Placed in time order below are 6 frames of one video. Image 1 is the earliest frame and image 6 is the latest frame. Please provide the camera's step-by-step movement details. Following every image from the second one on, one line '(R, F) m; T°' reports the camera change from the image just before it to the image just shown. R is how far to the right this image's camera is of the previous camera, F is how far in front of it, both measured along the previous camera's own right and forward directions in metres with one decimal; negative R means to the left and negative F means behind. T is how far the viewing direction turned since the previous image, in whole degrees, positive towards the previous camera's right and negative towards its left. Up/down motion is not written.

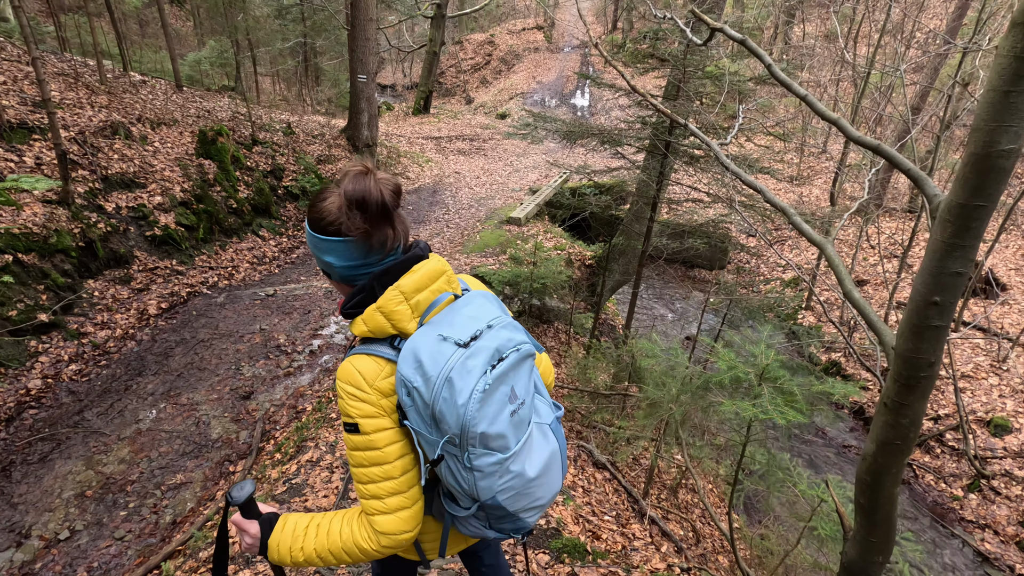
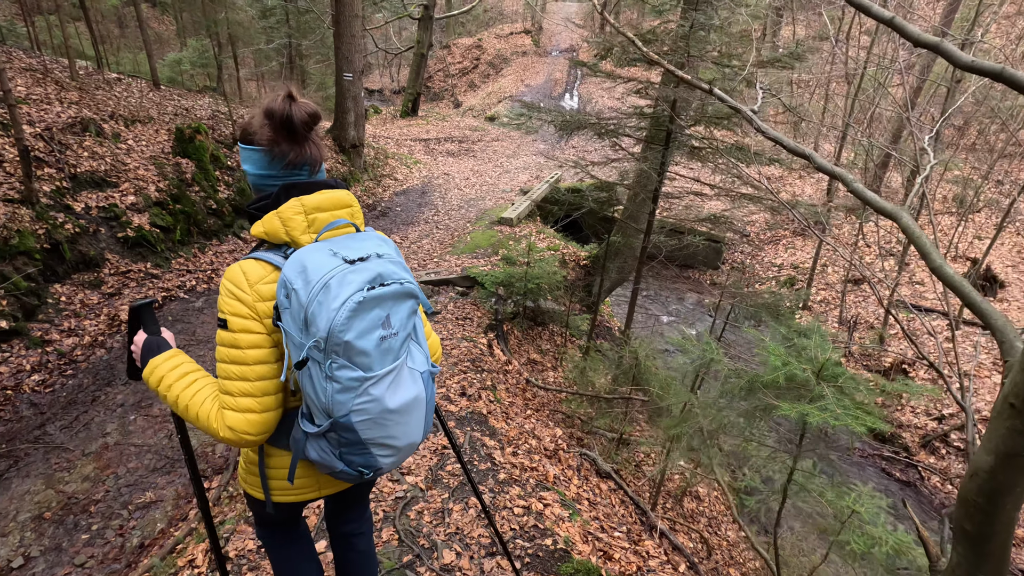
(-0.1, +0.3) m; +1°
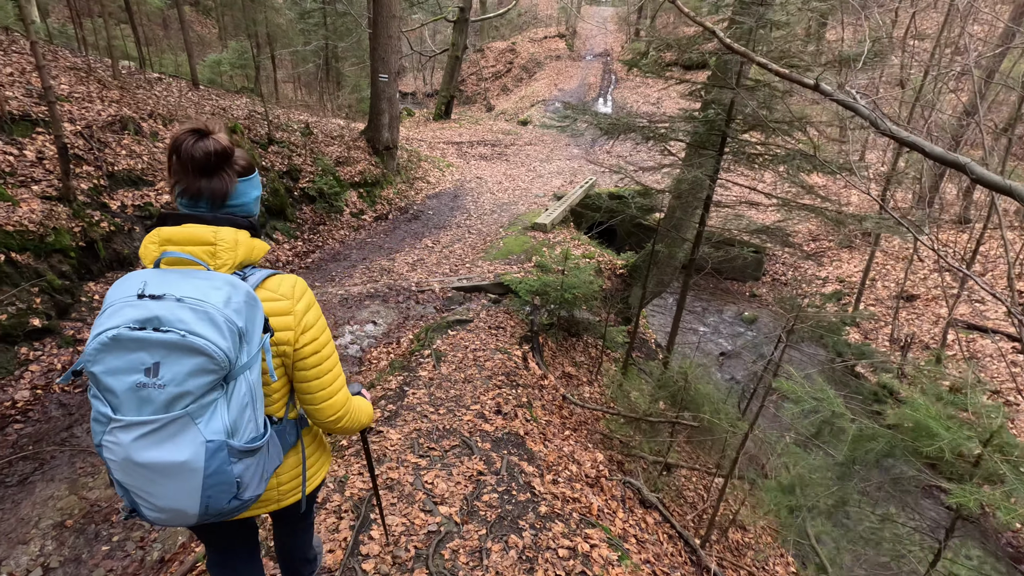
(-0.1, +0.3) m; -3°
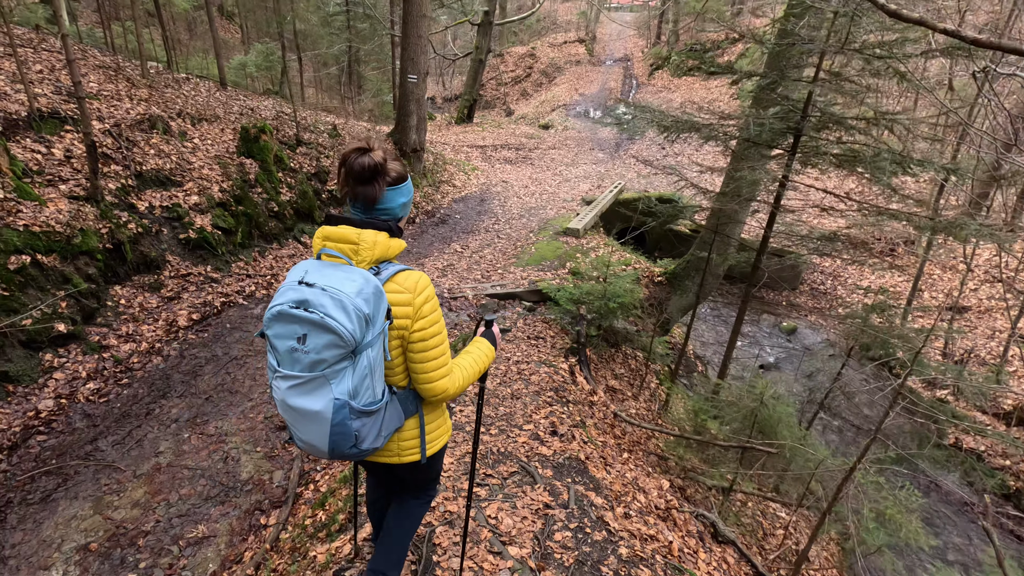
(-0.3, +0.4) m; -1°
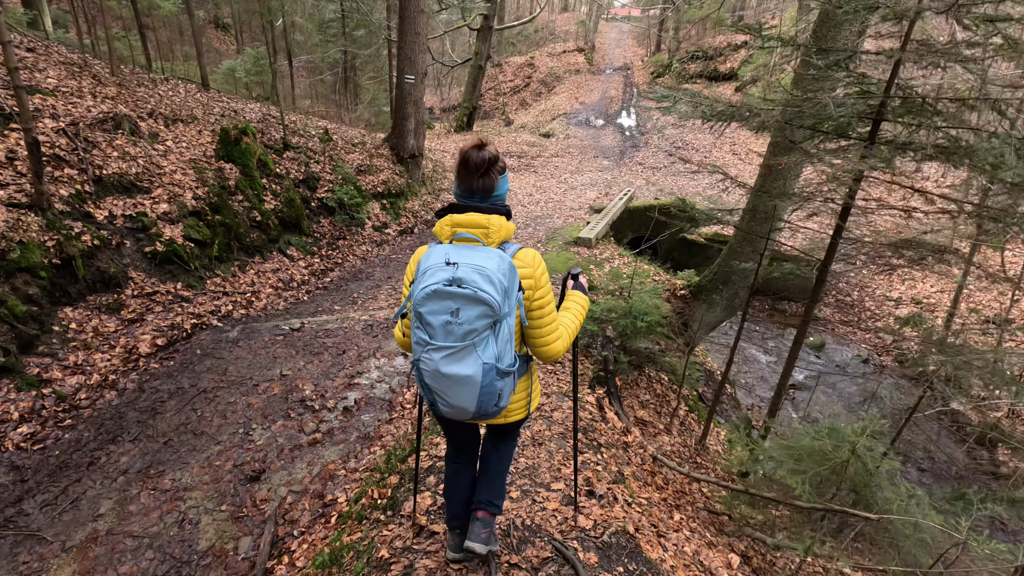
(-0.2, +0.8) m; 0°
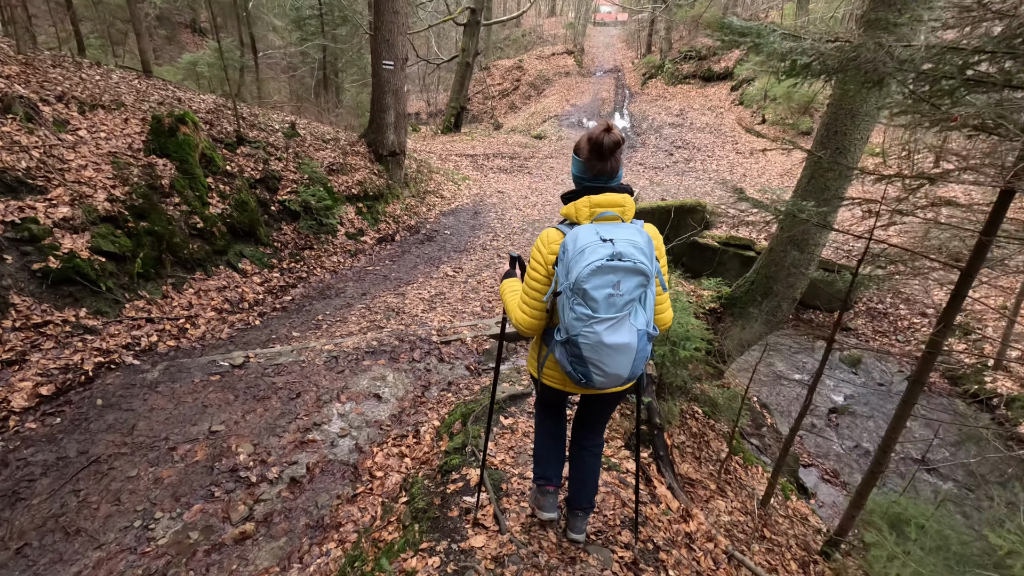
(-0.1, +1.3) m; +1°
